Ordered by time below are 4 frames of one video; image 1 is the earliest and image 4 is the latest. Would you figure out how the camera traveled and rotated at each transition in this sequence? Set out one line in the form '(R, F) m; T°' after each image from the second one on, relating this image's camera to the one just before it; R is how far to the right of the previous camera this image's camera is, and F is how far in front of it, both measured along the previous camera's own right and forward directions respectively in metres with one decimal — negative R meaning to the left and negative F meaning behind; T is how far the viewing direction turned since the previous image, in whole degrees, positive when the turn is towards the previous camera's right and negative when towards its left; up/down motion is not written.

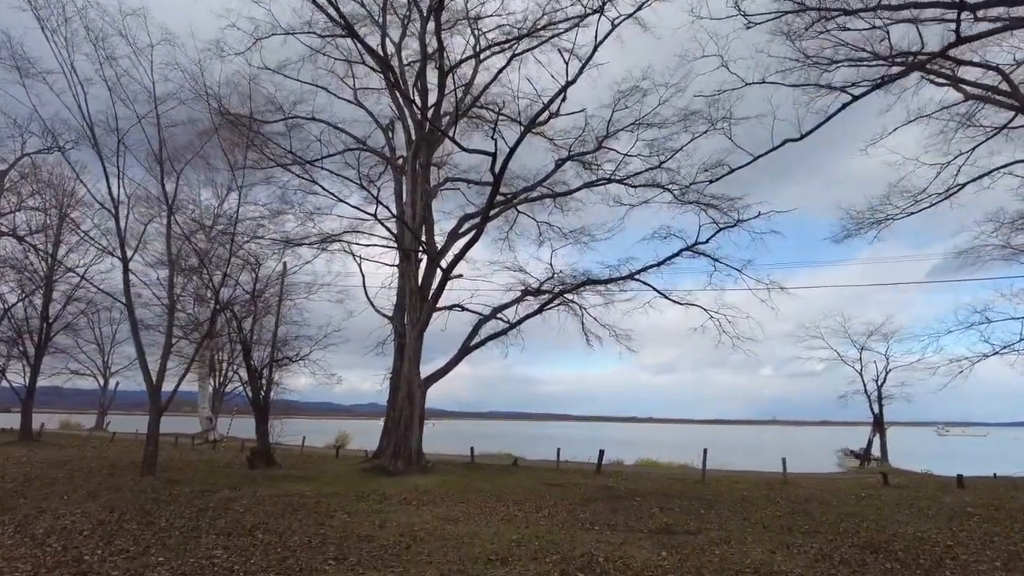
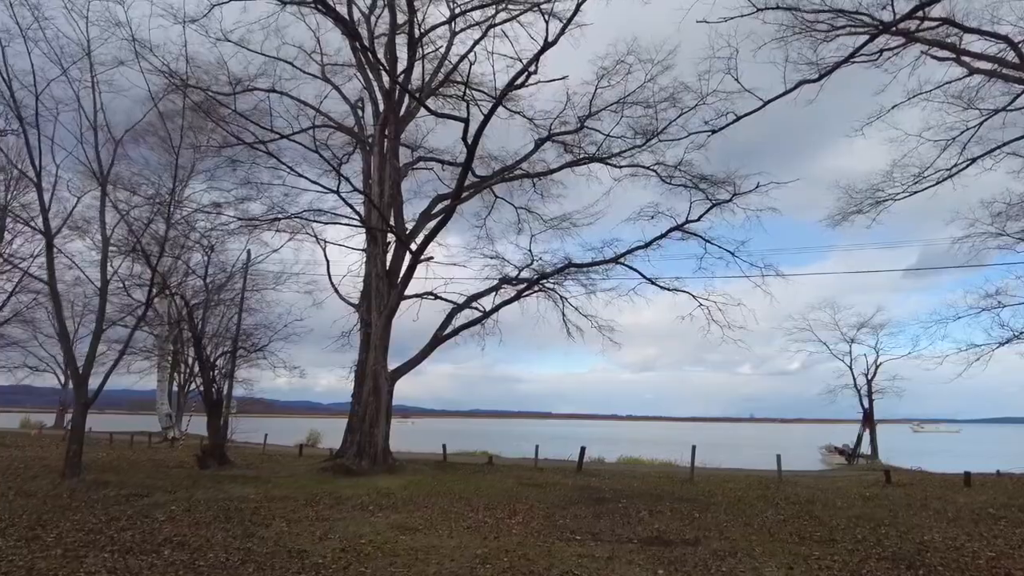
(+0.2, +1.8) m; +2°
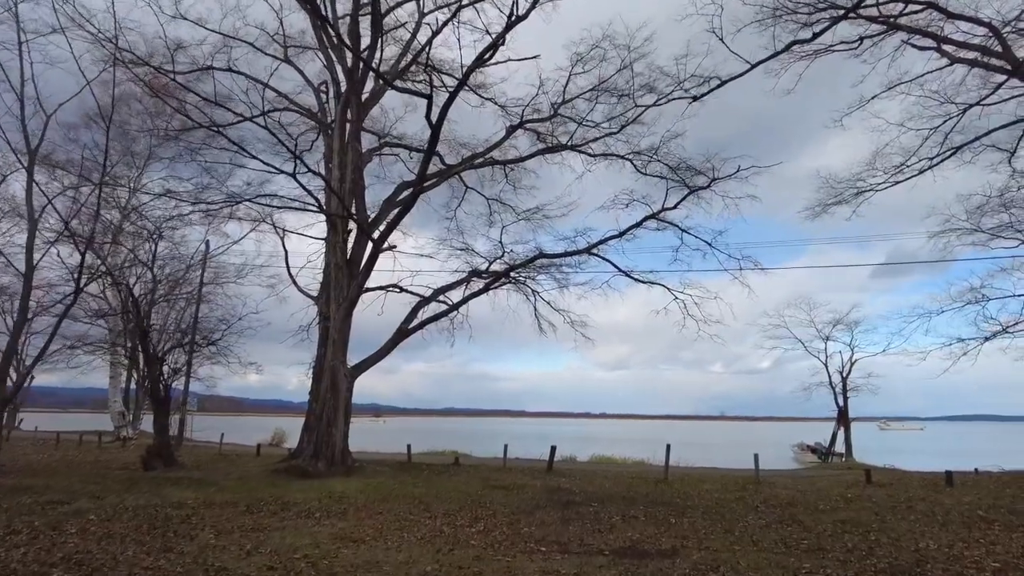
(+0.2, +1.1) m; +2°
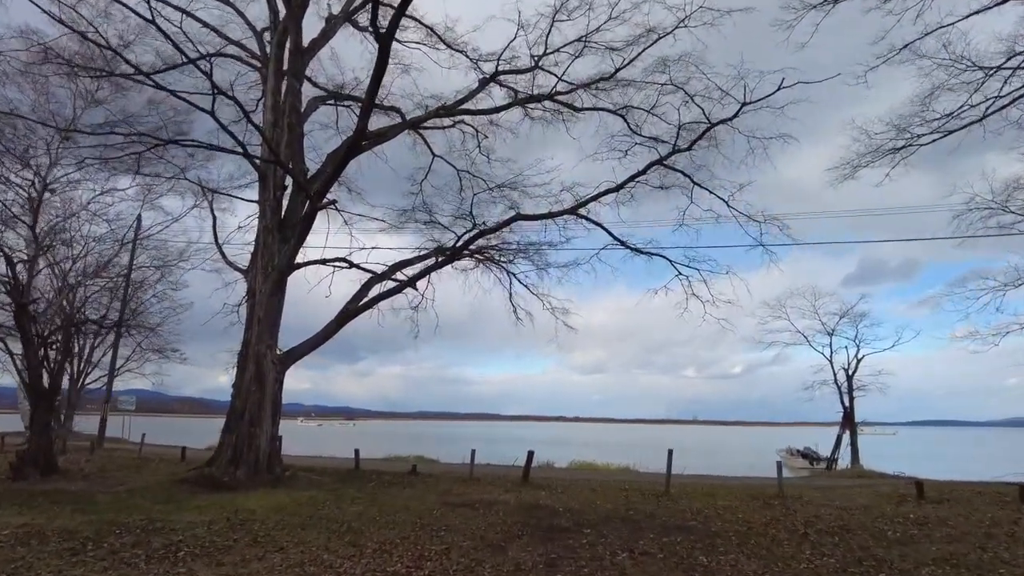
(+0.1, +3.8) m; +2°
